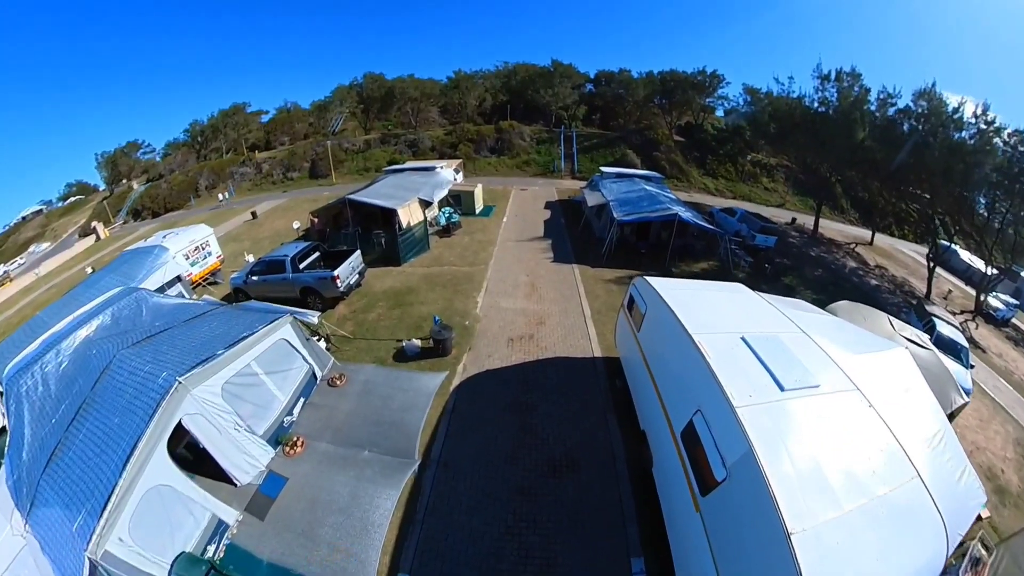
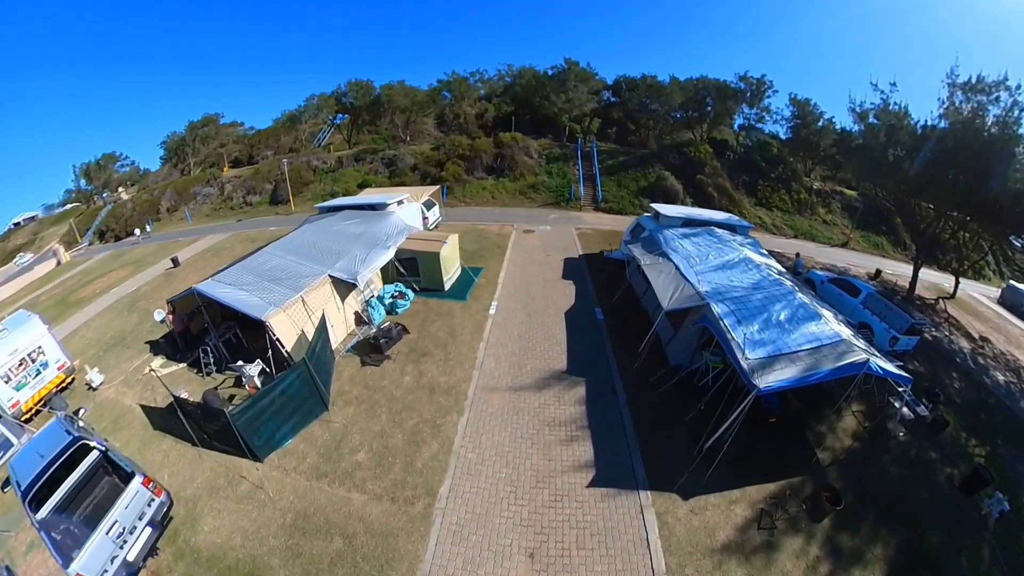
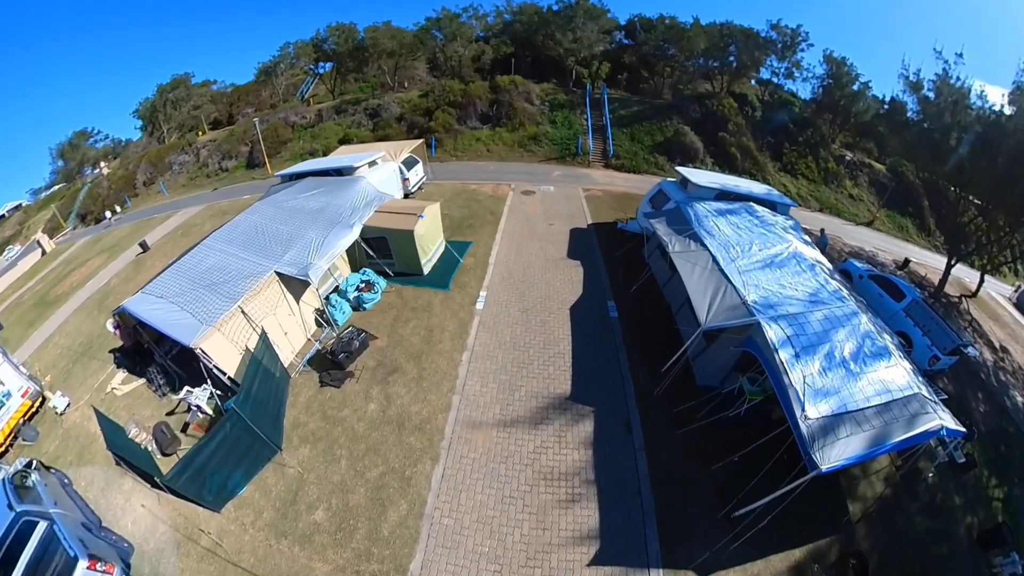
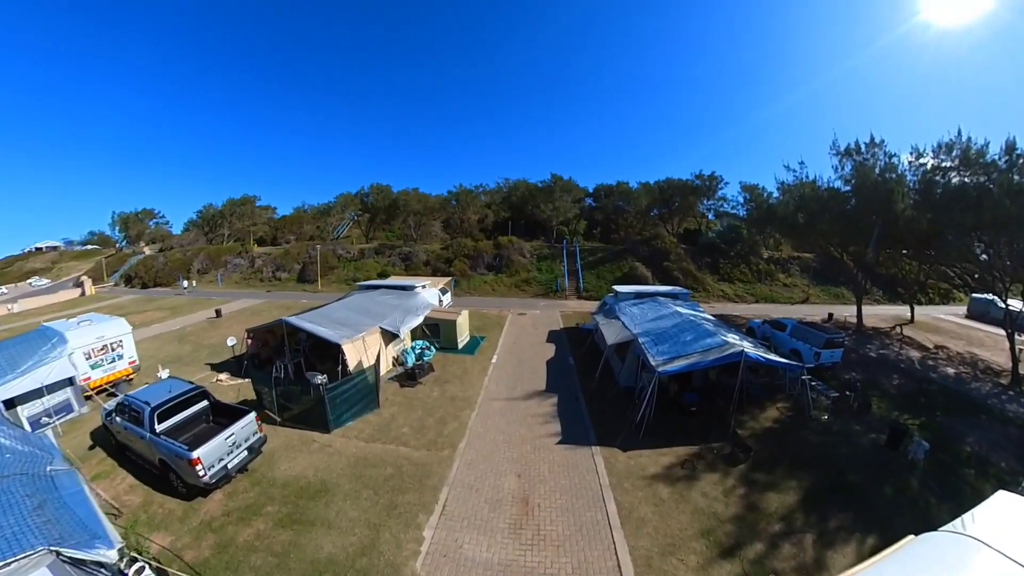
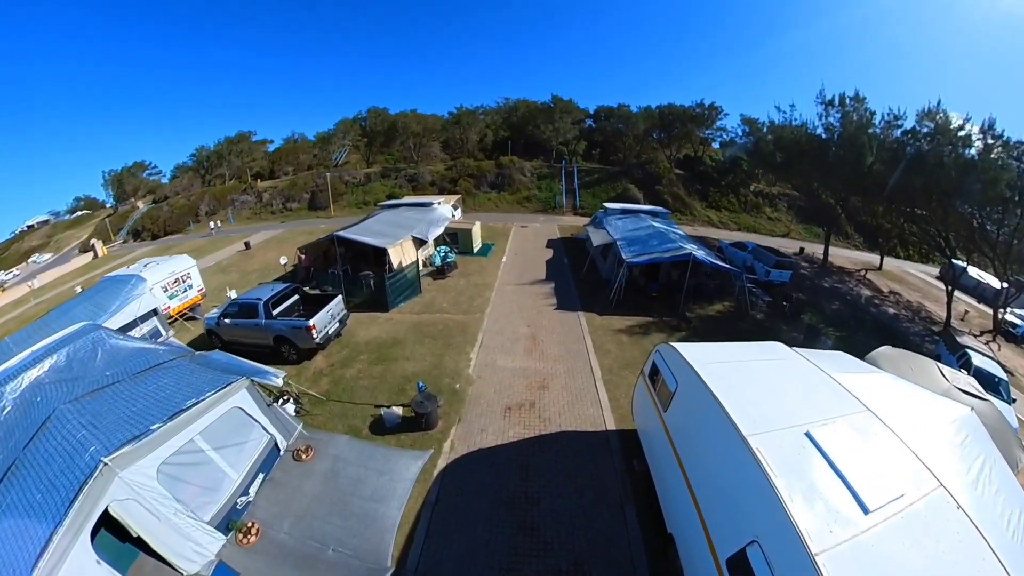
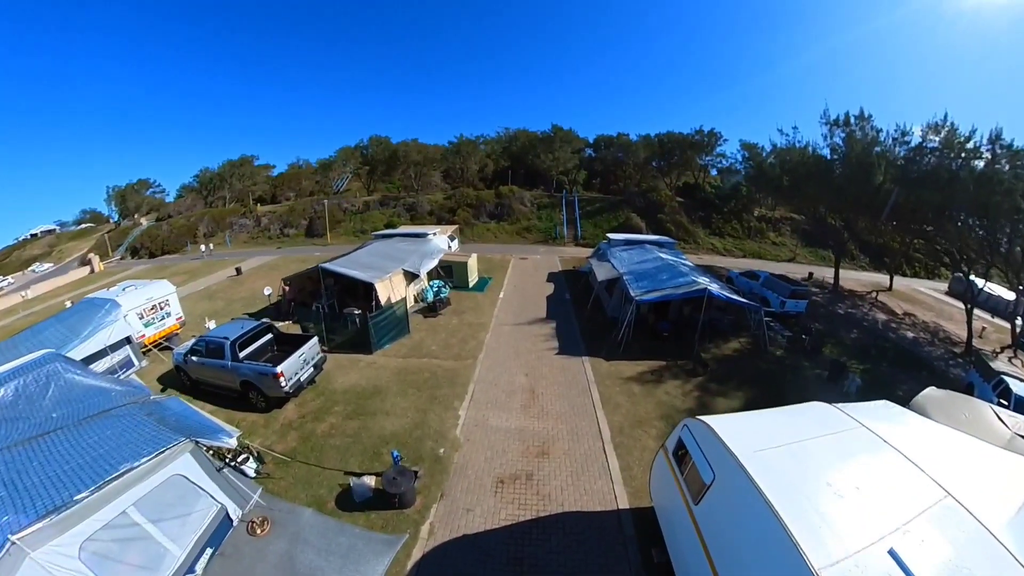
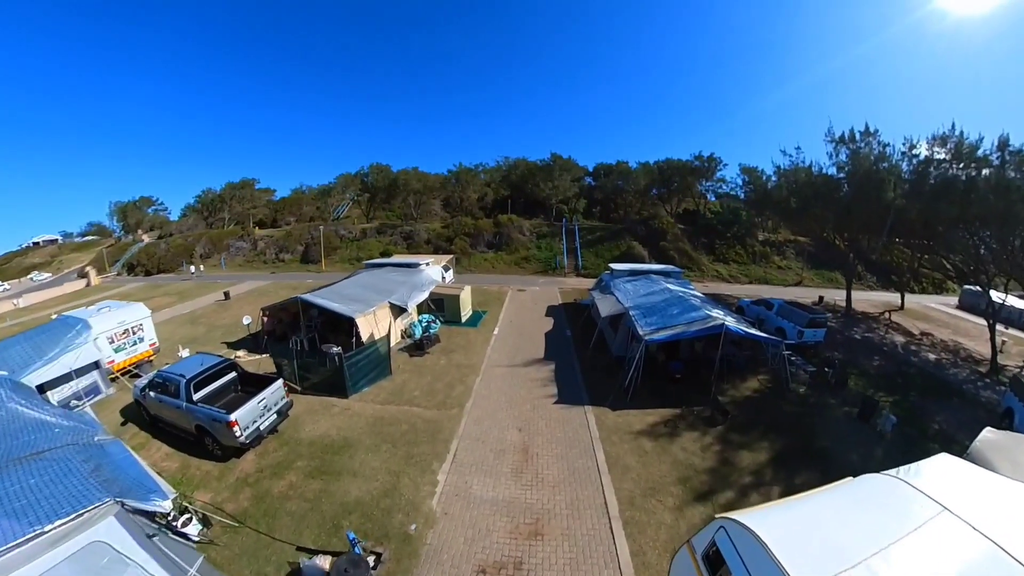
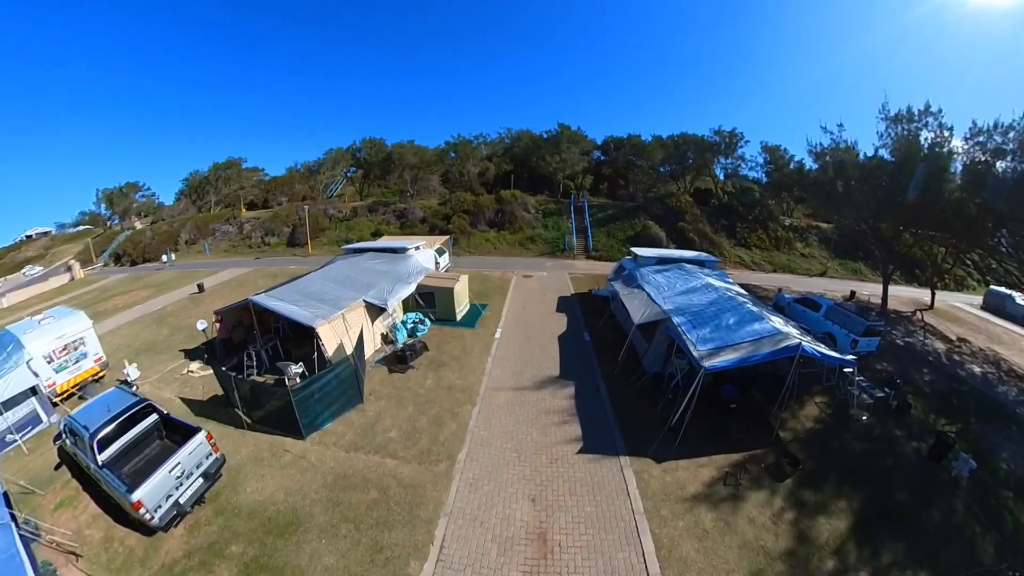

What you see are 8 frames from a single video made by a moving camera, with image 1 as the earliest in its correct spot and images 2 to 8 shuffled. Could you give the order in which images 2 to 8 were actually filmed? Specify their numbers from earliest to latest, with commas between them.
5, 6, 7, 4, 8, 2, 3
